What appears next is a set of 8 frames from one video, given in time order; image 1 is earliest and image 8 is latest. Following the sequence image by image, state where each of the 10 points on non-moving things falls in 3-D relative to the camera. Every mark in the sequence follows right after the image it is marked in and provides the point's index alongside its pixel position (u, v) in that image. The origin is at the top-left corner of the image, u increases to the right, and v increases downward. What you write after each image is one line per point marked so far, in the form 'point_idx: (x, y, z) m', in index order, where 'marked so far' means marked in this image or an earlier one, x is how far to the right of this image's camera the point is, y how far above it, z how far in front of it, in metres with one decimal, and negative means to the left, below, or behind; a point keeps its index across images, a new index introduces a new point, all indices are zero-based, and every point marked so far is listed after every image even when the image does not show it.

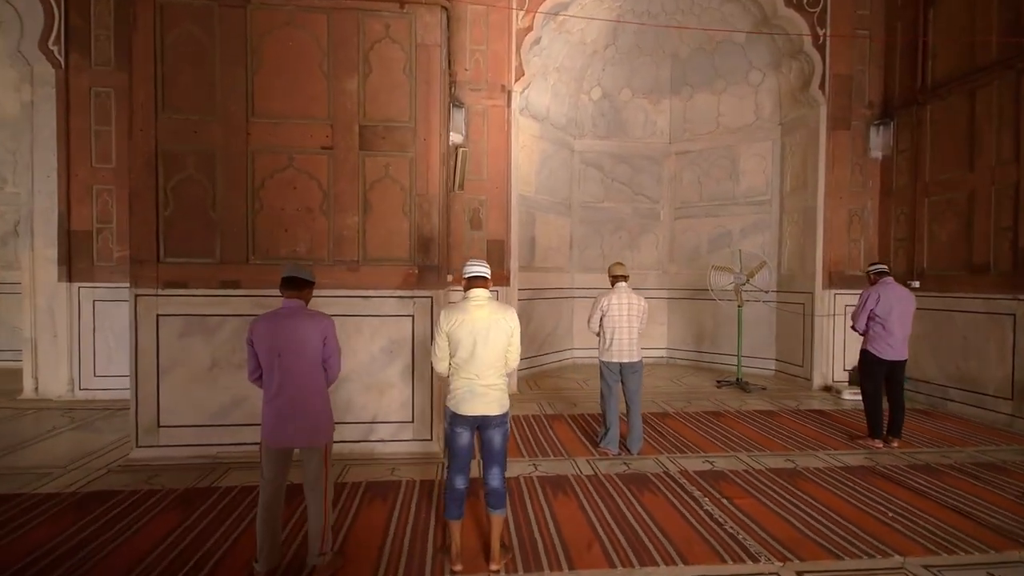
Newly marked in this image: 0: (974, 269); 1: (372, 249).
0: (+5.0, +0.2, +5.2) m
1: (-1.1, +0.3, +3.7) m
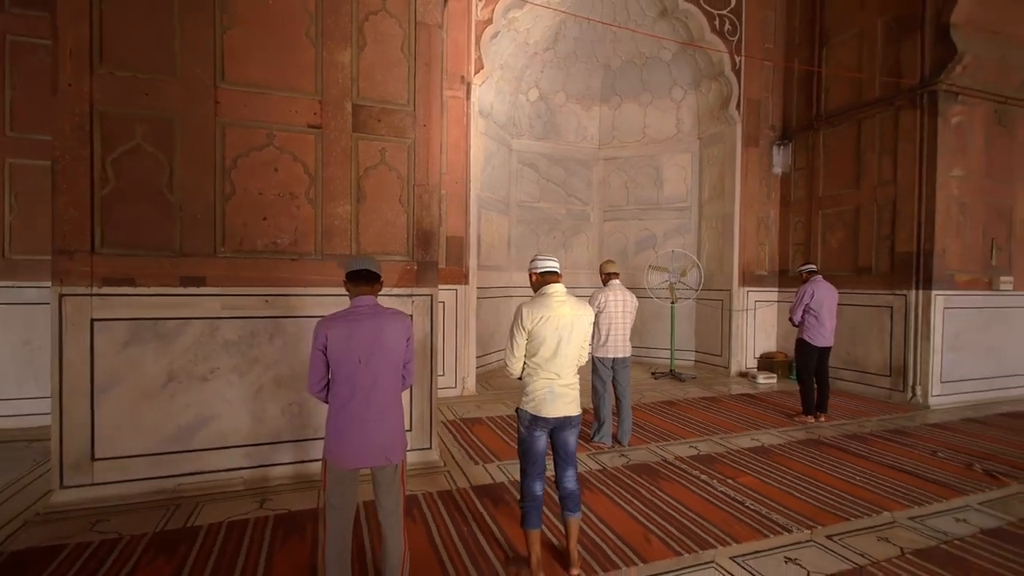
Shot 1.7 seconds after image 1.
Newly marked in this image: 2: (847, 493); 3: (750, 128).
0: (+4.5, +0.3, +6.3) m
1: (-1.0, +0.3, +3.4) m
2: (+2.3, -1.4, +3.2) m
3: (+3.5, +2.4, +7.1) m
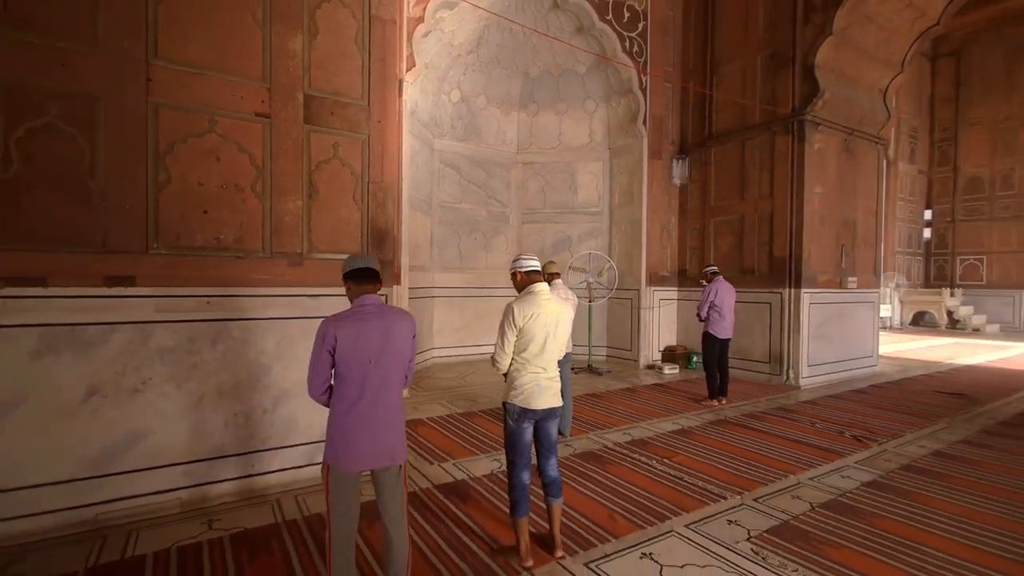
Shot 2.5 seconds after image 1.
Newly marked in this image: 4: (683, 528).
0: (+3.5, +0.3, +7.3) m
1: (-1.3, +0.3, +3.2) m
2: (+1.9, -1.4, +3.8) m
3: (+2.3, +2.4, +7.9) m
4: (+1.0, -1.4, +2.8) m
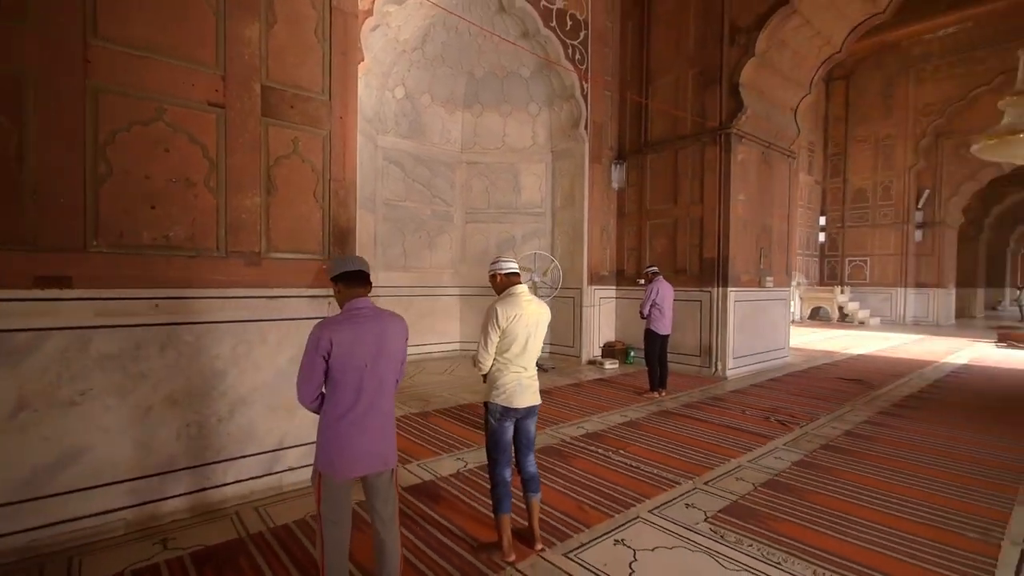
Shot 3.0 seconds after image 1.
0: (+2.7, +0.3, +7.8) m
1: (-1.5, +0.3, +3.1) m
2: (+1.6, -1.4, +4.1) m
3: (+1.4, +2.4, +8.2) m
4: (+0.8, -1.4, +3.0) m
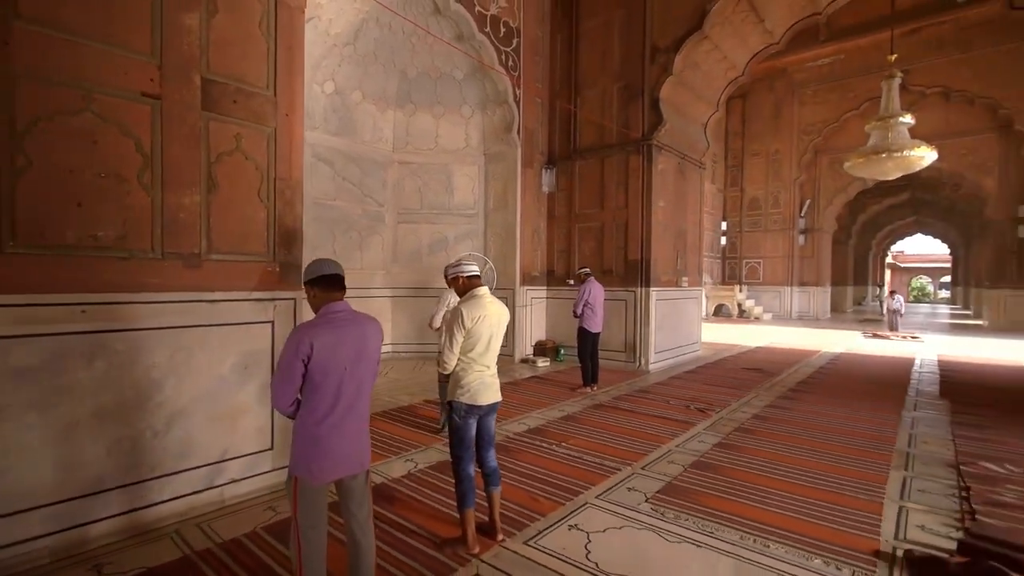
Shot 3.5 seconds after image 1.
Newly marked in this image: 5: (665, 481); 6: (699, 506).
0: (+1.6, +0.3, +8.2) m
1: (-1.8, +0.3, +2.9) m
2: (+1.1, -1.4, +4.4) m
3: (+0.3, +2.4, +8.4) m
4: (+0.5, -1.4, +3.2) m
5: (+1.1, -1.4, +3.5) m
6: (+1.2, -1.4, +3.1) m
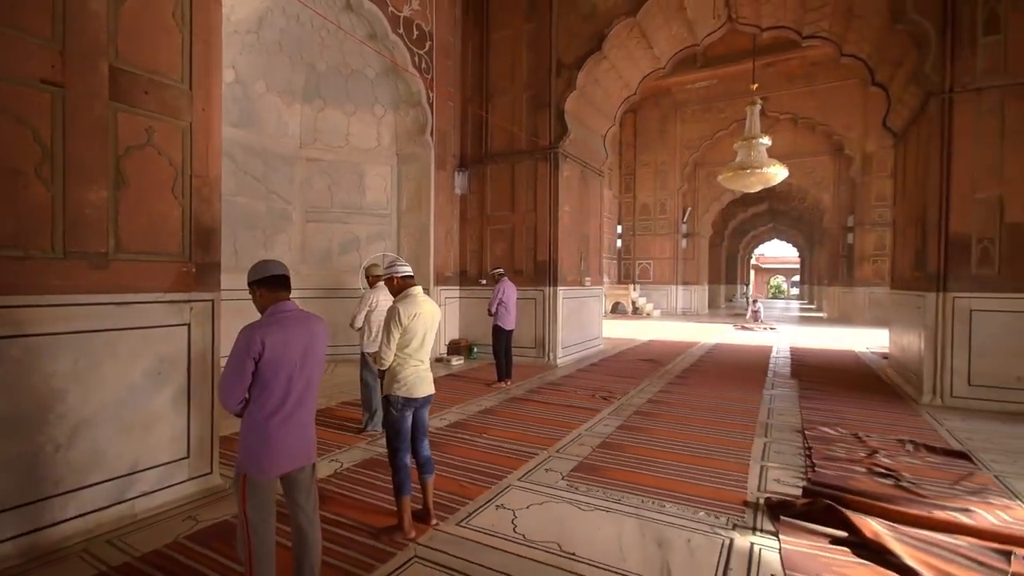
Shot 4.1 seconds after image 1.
0: (+0.1, +0.3, +8.6) m
1: (-2.2, +0.3, +2.8) m
2: (+0.4, -1.4, +4.8) m
3: (-1.3, +2.4, +8.6) m
4: (0.0, -1.4, +3.5) m
5: (+0.5, -1.4, +3.9) m
6: (+0.7, -1.4, +3.6) m
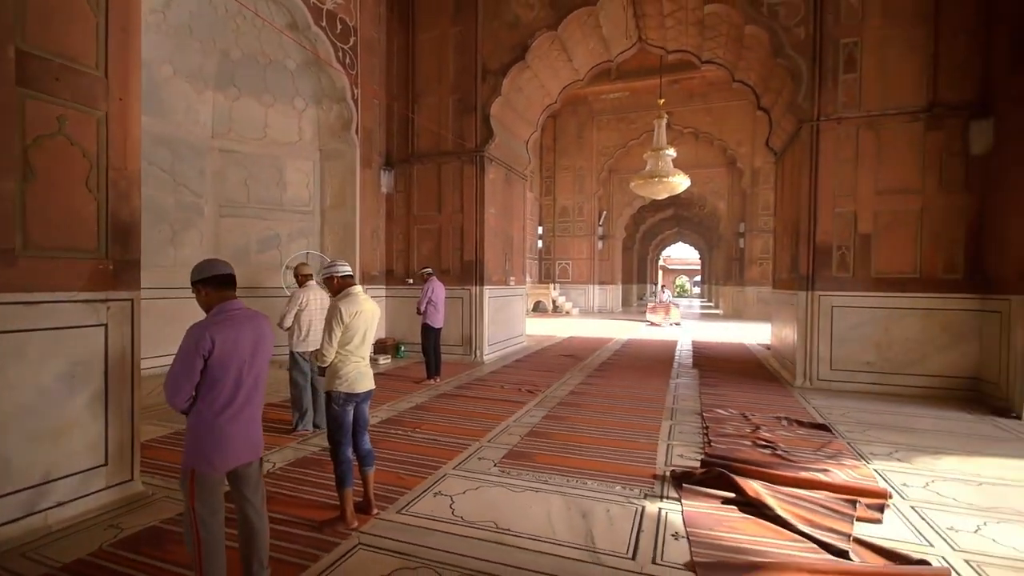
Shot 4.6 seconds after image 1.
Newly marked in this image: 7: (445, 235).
0: (-1.3, +0.3, +8.8) m
1: (-2.6, +0.3, +2.6) m
2: (-0.3, -1.4, +5.1) m
3: (-2.6, +2.4, +8.5) m
4: (-0.5, -1.4, +3.7) m
5: (0.0, -1.4, +4.2) m
6: (+0.2, -1.4, +3.8) m
7: (-1.2, +0.9, +8.7) m
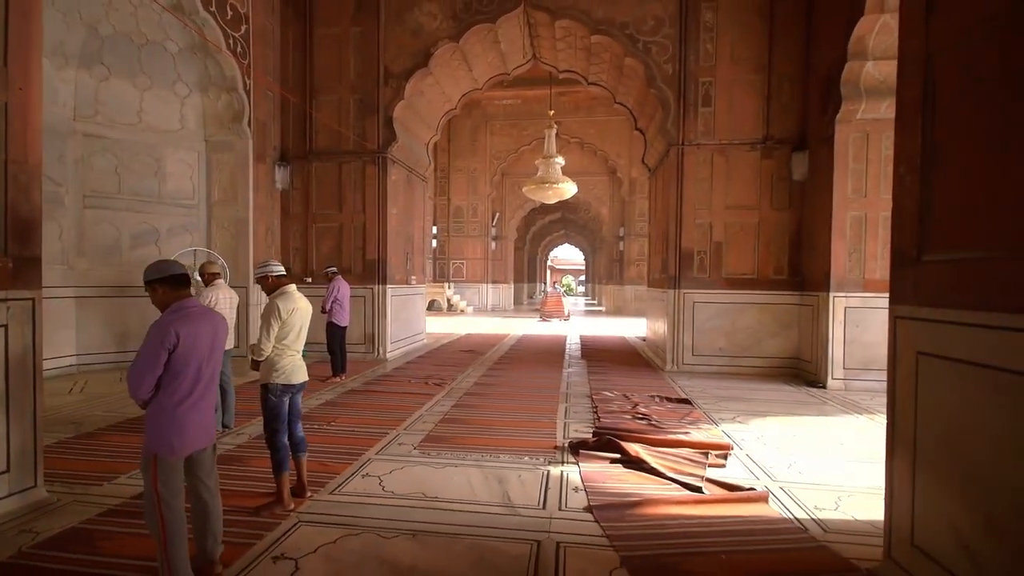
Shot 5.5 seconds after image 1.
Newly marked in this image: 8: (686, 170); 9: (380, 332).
0: (-3.1, +0.3, +8.7) m
1: (-2.9, +0.3, +2.4) m
2: (-1.3, -1.4, +5.3) m
3: (-4.3, +2.4, +8.2) m
4: (-1.1, -1.4, +3.9) m
5: (-0.8, -1.4, +4.5) m
6: (-0.5, -1.4, +4.3) m
7: (-3.0, +1.0, +8.7) m
8: (+2.8, +1.9, +7.7) m
9: (-2.4, -0.8, +8.7) m
